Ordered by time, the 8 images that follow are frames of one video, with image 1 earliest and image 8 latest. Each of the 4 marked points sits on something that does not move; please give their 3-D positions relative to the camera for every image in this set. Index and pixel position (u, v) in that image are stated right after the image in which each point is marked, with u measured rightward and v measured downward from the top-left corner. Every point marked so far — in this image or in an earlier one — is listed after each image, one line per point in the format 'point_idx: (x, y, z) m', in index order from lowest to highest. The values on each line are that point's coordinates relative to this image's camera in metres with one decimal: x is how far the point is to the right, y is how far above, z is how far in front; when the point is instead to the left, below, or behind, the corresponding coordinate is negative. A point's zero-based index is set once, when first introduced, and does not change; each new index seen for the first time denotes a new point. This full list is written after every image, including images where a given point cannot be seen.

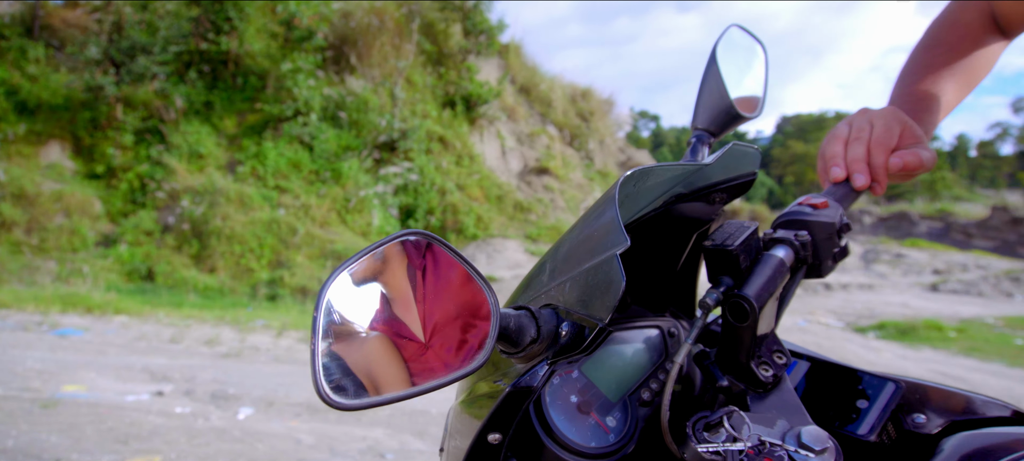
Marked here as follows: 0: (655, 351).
0: (+0.3, -0.2, +1.3) m
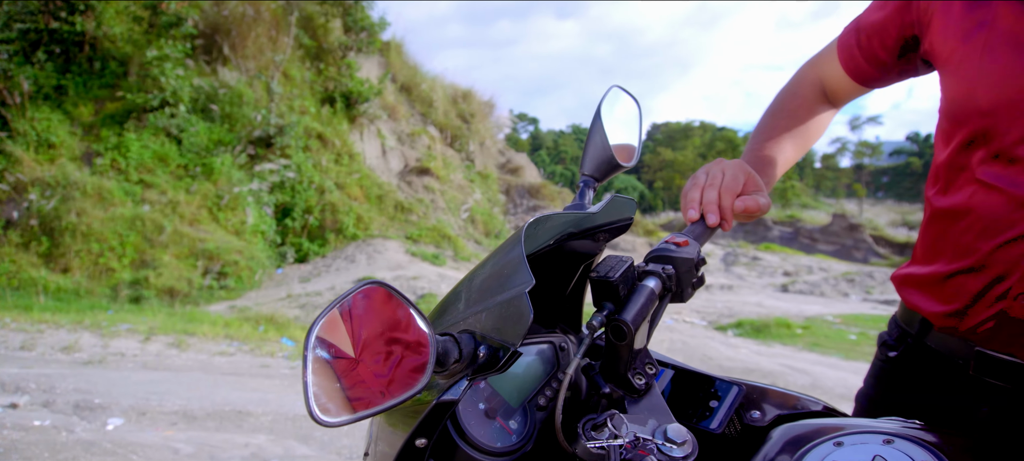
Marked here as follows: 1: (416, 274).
0: (+0.1, -0.3, +1.5) m
1: (-1.4, -0.6, +8.3) m
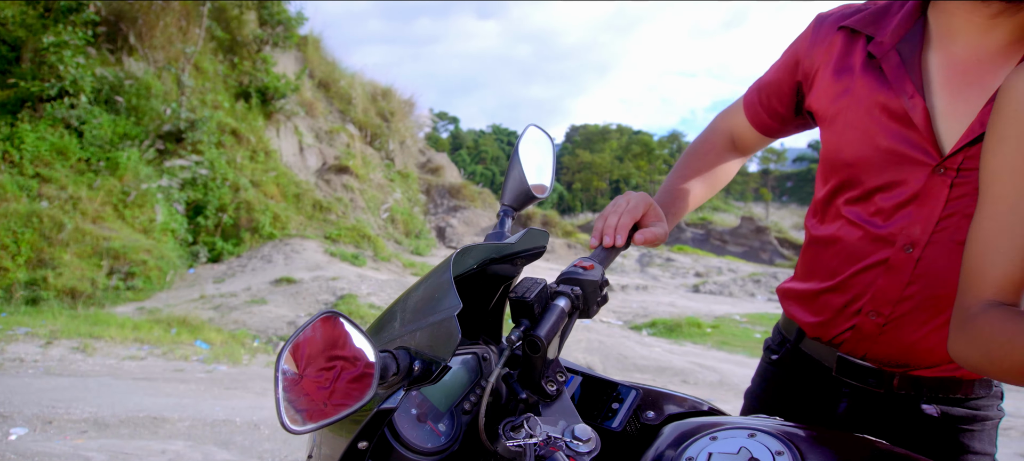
0: (-0.1, -0.4, +1.8) m
1: (-2.5, -0.6, +8.3) m
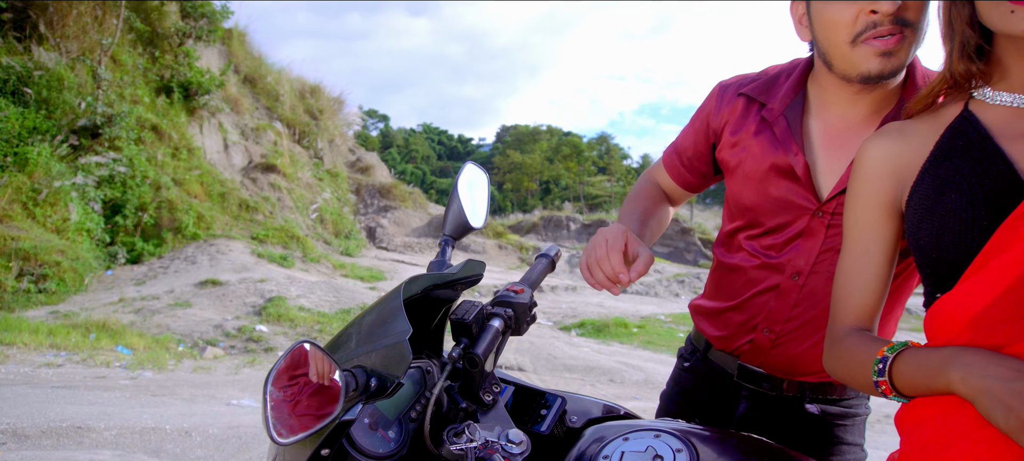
0: (-0.3, -0.5, +2.0) m
1: (-3.5, -0.6, +8.1) m
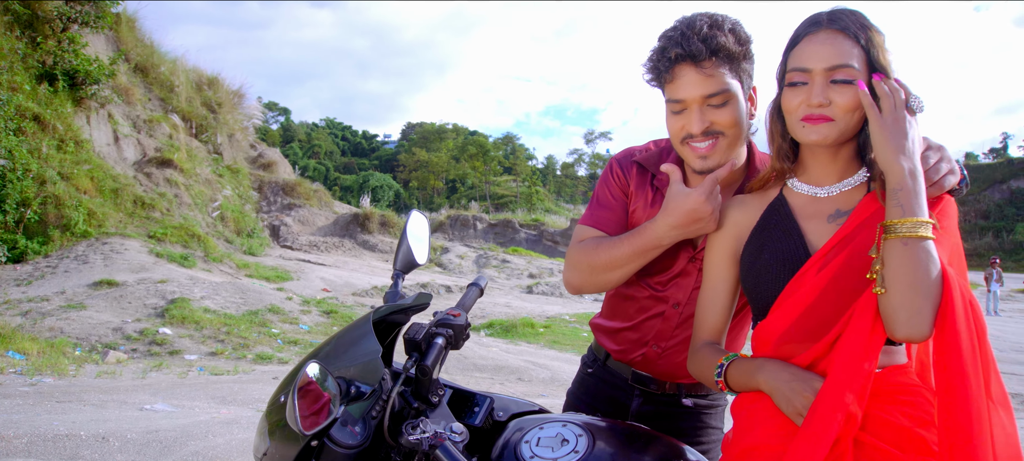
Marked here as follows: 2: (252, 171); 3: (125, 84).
0: (-0.6, -0.5, +2.3) m
1: (-4.7, -0.6, +7.8) m
2: (-7.2, +1.7, +16.1) m
3: (-7.7, +2.9, +11.6) m
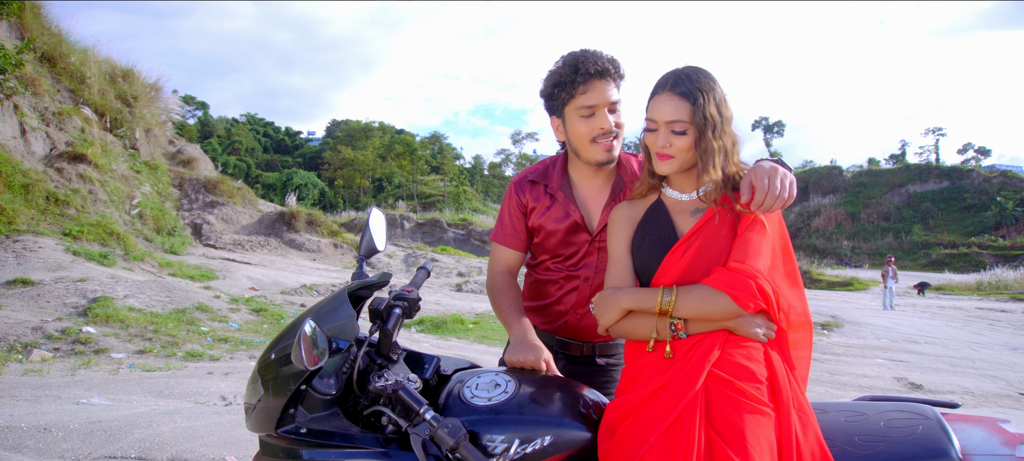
0: (-0.8, -0.5, +2.6) m
1: (-5.6, -0.6, +7.6) m
2: (-9.1, +1.7, +15.5) m
3: (-9.0, +3.0, +10.9) m
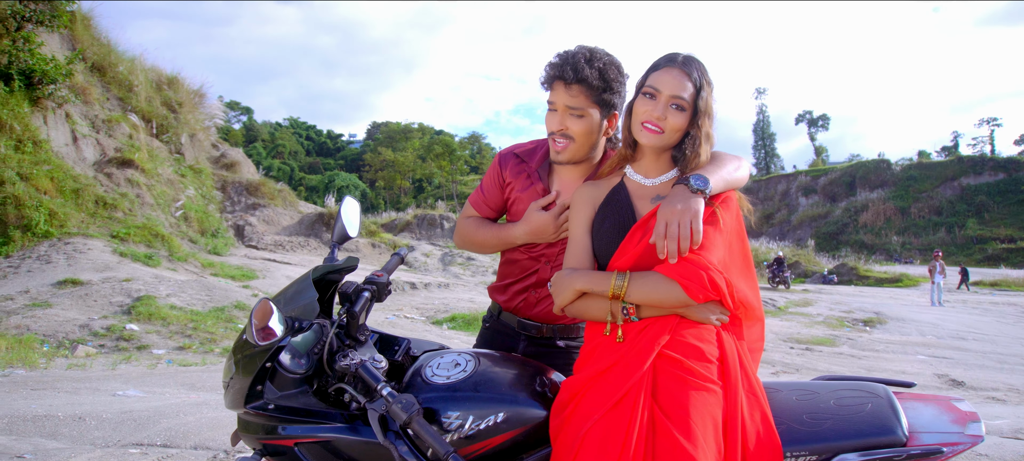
0: (-0.8, -0.5, +2.6) m
1: (-5.2, -0.6, +7.9) m
2: (-8.2, +1.7, +16.0) m
3: (-8.5, +2.9, +11.5) m
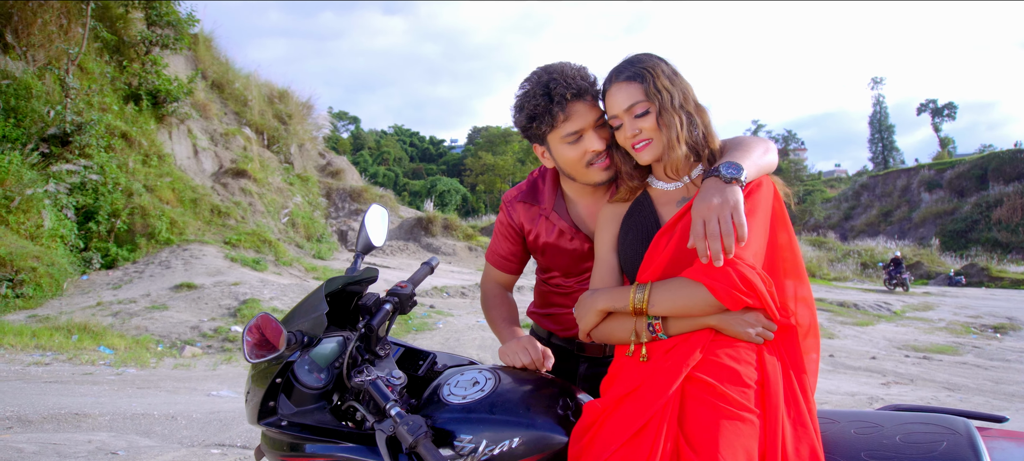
0: (-0.6, -0.5, +2.4) m
1: (-4.0, -0.7, +8.4) m
2: (-5.5, +1.5, +16.9) m
3: (-6.6, +2.8, +12.5) m
